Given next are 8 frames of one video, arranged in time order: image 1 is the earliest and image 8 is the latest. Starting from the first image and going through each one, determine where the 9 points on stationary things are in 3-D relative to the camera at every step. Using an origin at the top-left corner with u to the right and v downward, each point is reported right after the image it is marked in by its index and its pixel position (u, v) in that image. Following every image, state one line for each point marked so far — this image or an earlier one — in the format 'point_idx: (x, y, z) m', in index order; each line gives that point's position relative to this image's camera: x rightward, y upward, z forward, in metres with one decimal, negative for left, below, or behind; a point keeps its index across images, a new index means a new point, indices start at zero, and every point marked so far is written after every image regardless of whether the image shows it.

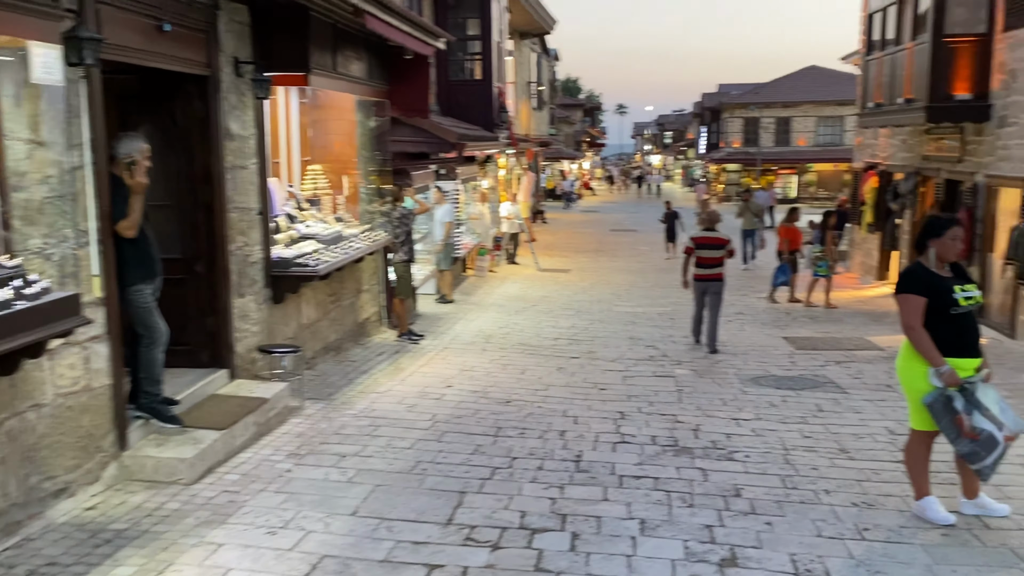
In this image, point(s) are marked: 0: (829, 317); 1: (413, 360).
0: (+4.8, -0.5, +13.1) m
1: (-1.1, -0.8, +9.4) m
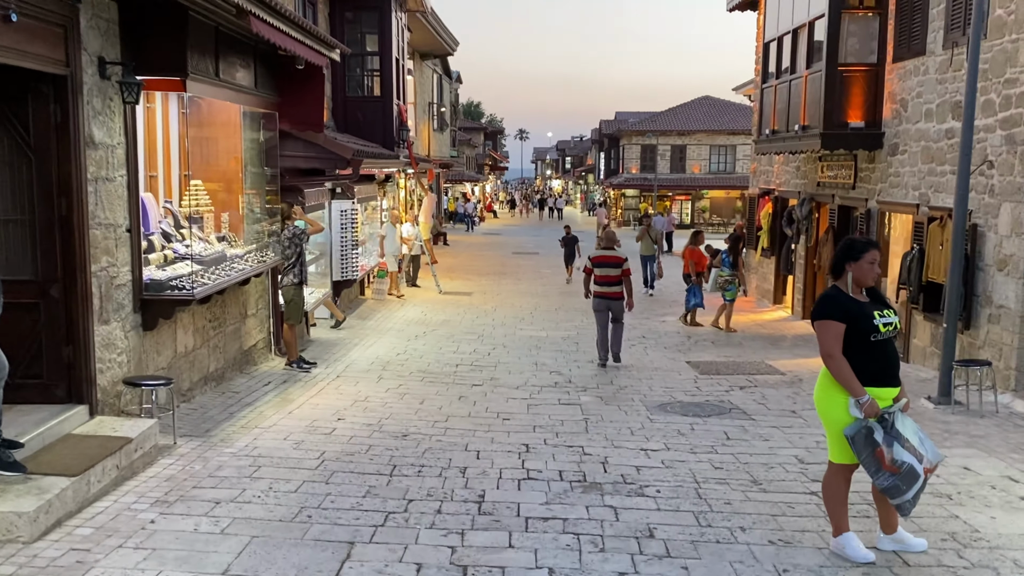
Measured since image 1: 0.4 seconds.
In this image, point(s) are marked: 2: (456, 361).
0: (+3.3, -0.8, +13.1) m
1: (-2.1, -1.0, +8.7) m
2: (-0.7, -0.9, +10.8) m
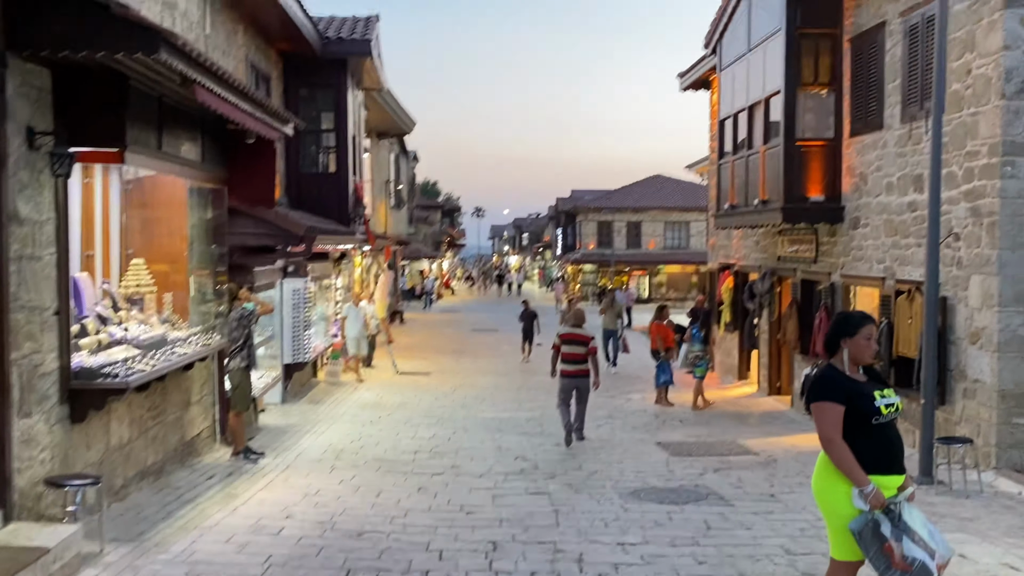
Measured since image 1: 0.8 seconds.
0: (+2.7, -1.9, +12.7) m
1: (-2.5, -1.8, +8.1) m
2: (-1.2, -1.9, +10.2) m
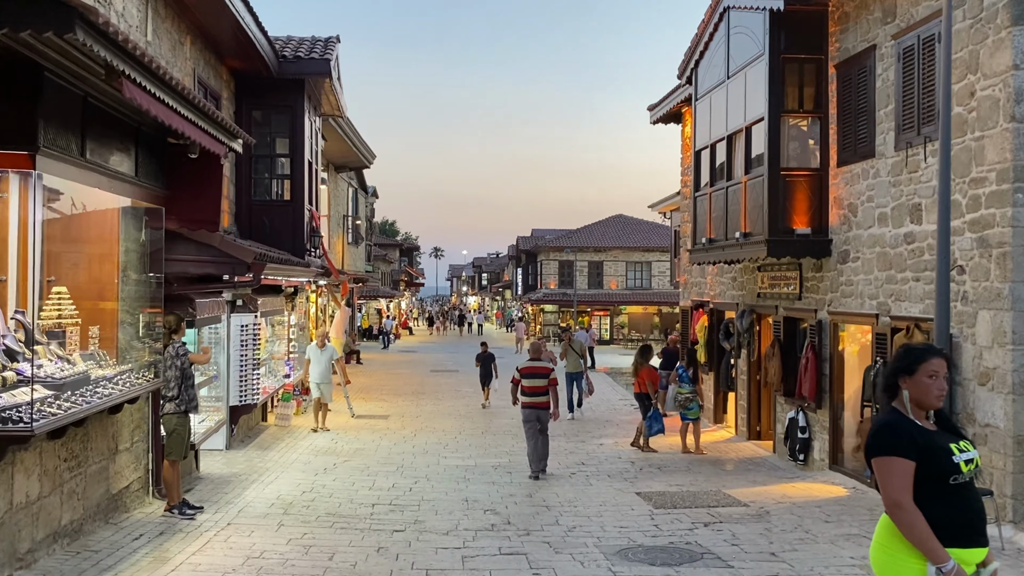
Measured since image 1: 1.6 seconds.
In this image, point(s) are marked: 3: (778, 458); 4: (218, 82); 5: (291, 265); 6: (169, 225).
0: (+2.3, -2.5, +11.9) m
1: (-2.7, -2.1, +7.1) m
2: (-1.5, -2.3, +9.2) m
3: (+3.8, -2.4, +12.3) m
4: (-4.0, +2.8, +11.7) m
5: (-3.0, +0.3, +11.6) m
6: (-3.2, +0.6, +8.1) m
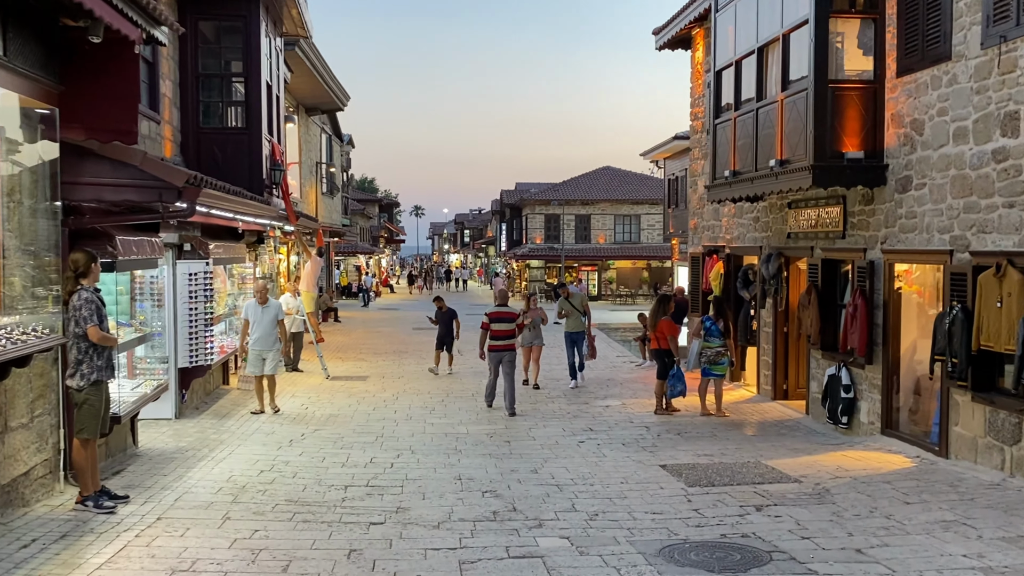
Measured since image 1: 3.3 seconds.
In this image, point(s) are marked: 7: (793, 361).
0: (+2.2, -1.7, +10.3) m
1: (-2.6, -1.6, +5.4) m
2: (-1.5, -1.7, +7.6) m
3: (+3.8, -1.7, +10.7) m
4: (-4.1, +3.5, +9.8) m
5: (-3.0, +1.0, +9.7) m
6: (-3.2, +1.1, +6.3) m
7: (+3.9, -1.0, +11.9) m
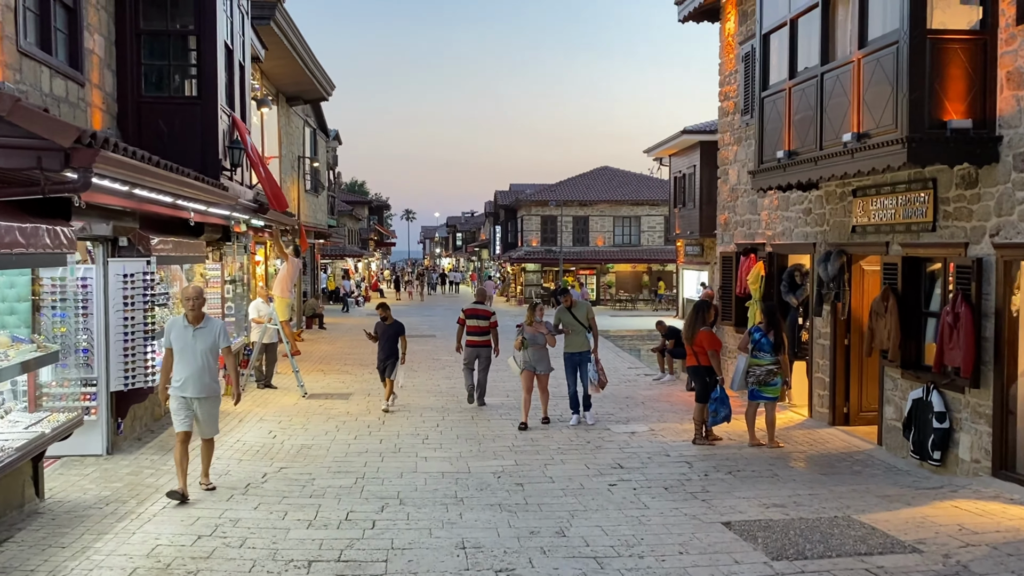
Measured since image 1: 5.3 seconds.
0: (+2.4, -1.8, +8.4) m
1: (-2.4, -1.7, +3.4) m
2: (-1.3, -1.7, +5.6) m
3: (+3.9, -1.7, +8.8) m
4: (-4.0, +3.4, +7.8) m
5: (-2.9, +0.9, +7.8) m
6: (-3.1, +1.1, +4.3) m
7: (+4.0, -1.1, +10.0) m
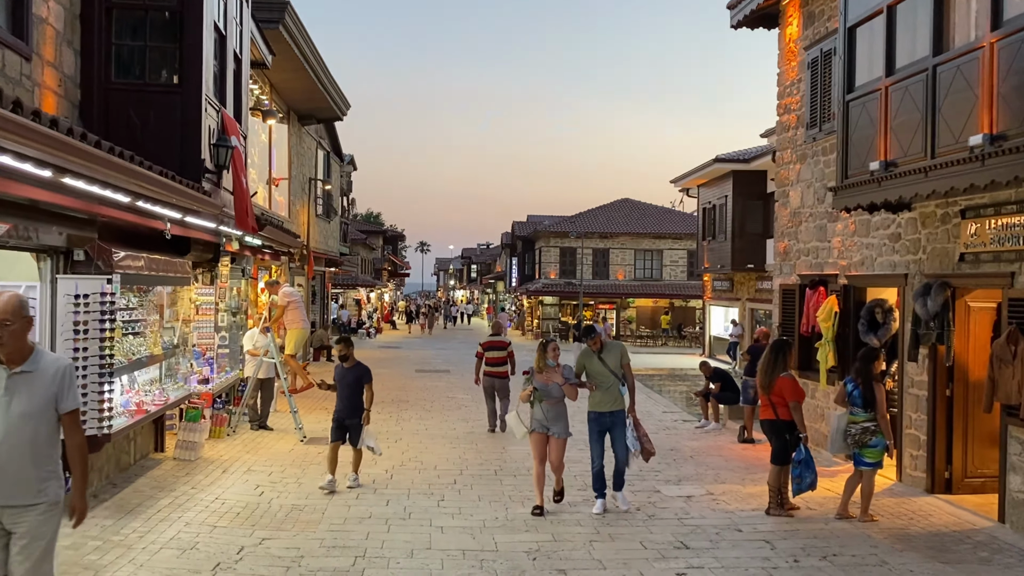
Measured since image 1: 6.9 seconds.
0: (+2.6, -2.1, +6.7) m
1: (-2.2, -1.7, +1.8) m
2: (-1.1, -1.8, +3.9) m
3: (+4.2, -2.1, +7.1) m
4: (-3.6, +3.3, +6.4) m
5: (-2.6, +0.8, +6.3) m
6: (-2.8, +1.0, +2.8) m
7: (+4.3, -1.5, +8.3) m
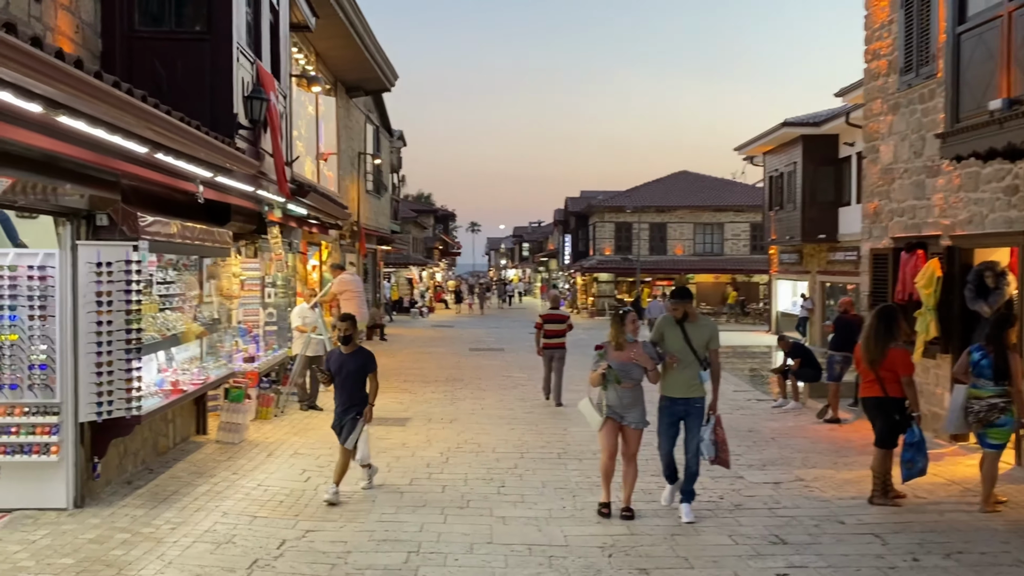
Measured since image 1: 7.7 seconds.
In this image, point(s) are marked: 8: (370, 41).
0: (+3.1, -1.8, +5.7) m
1: (-2.0, -1.5, +1.1) m
2: (-0.7, -1.6, +3.2) m
3: (+4.7, -1.7, +6.1) m
4: (-3.2, +3.5, +5.7) m
5: (-2.1, +1.0, +5.6) m
6: (-2.5, +1.2, +2.1) m
7: (+4.9, -1.1, +7.3) m
8: (-2.9, +5.2, +18.2) m
